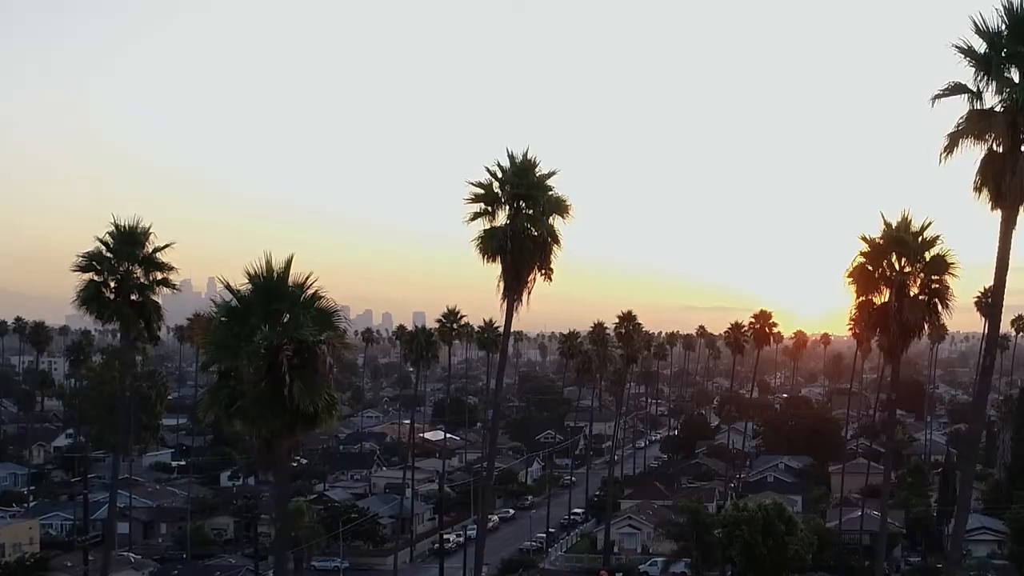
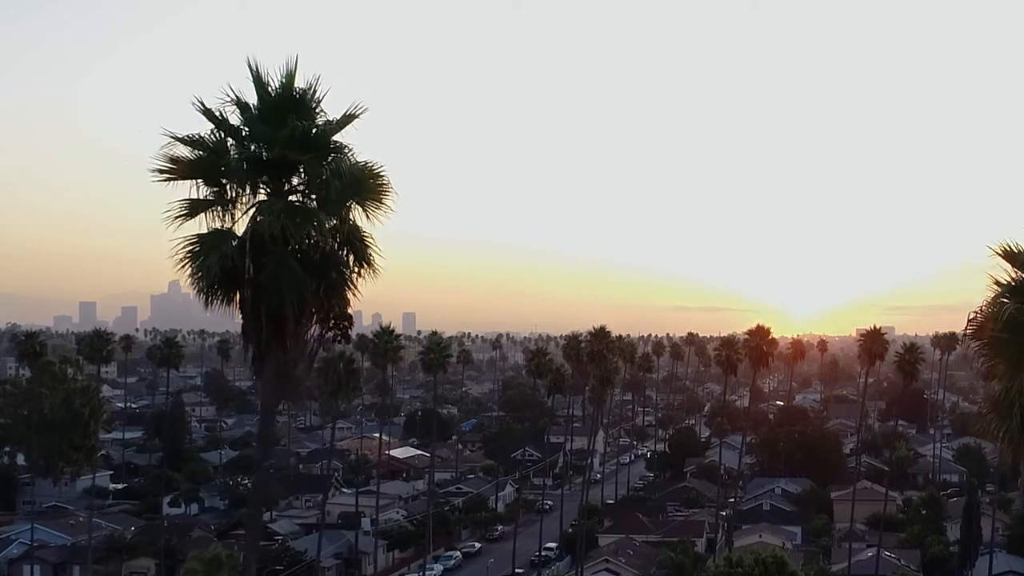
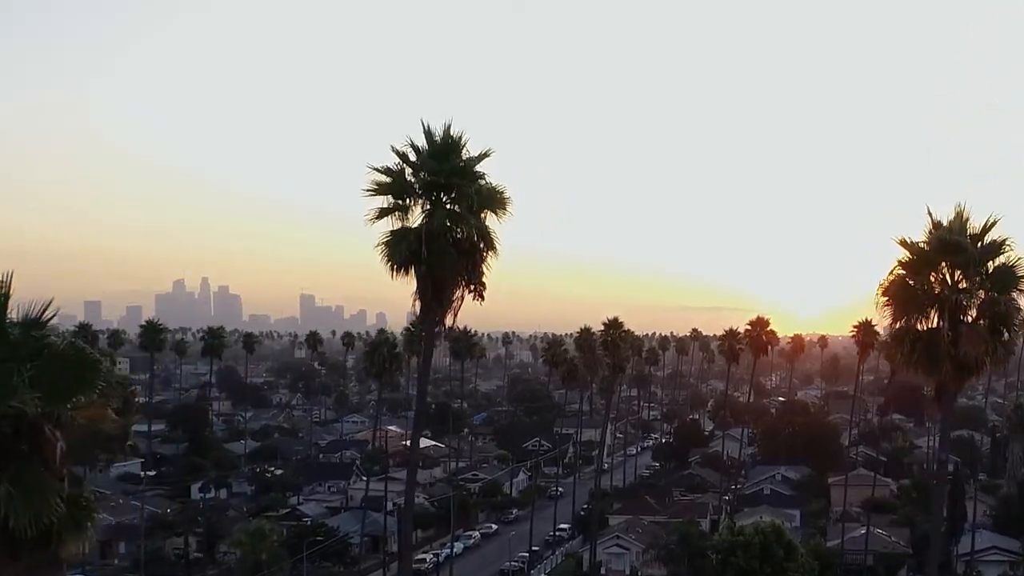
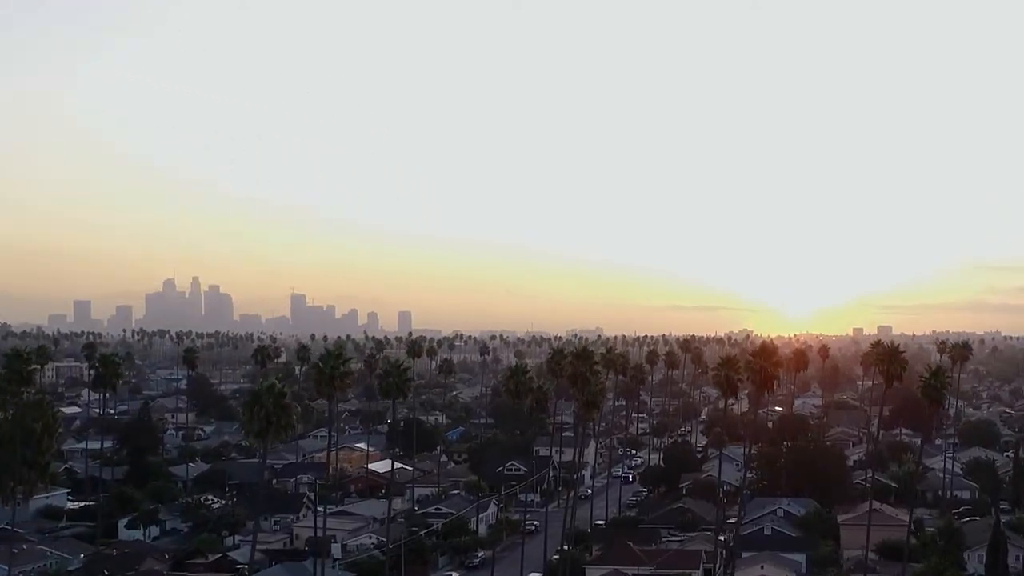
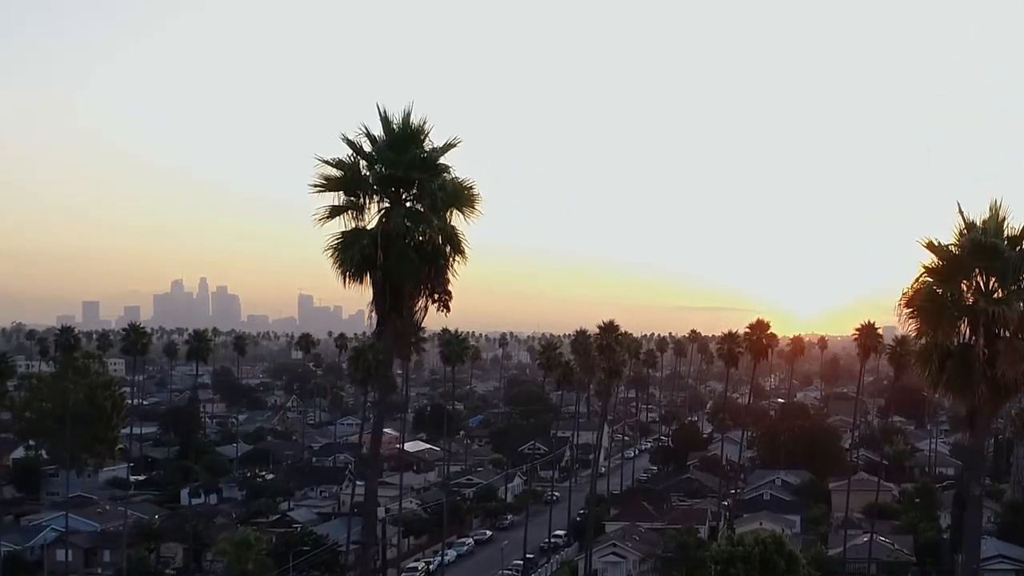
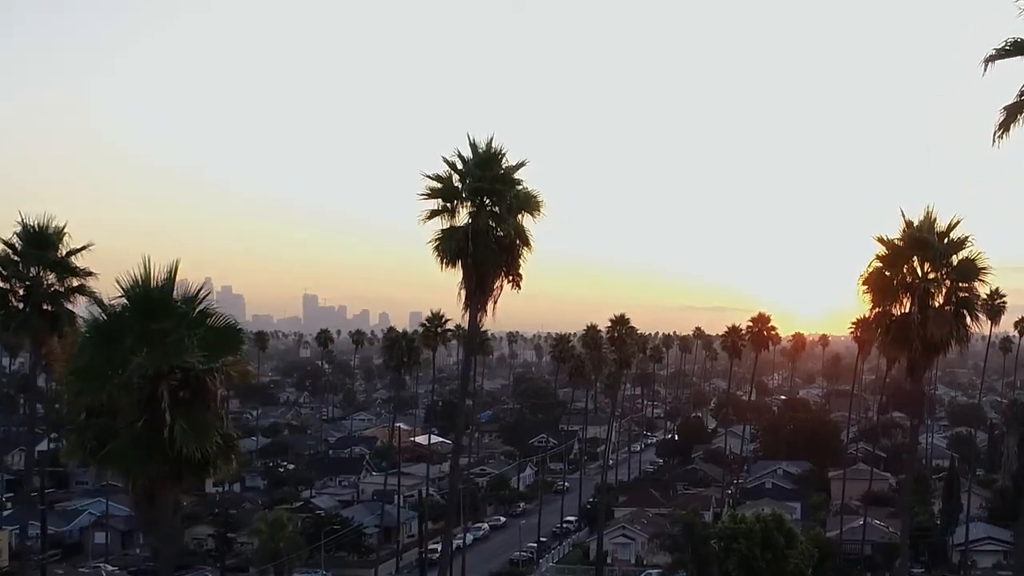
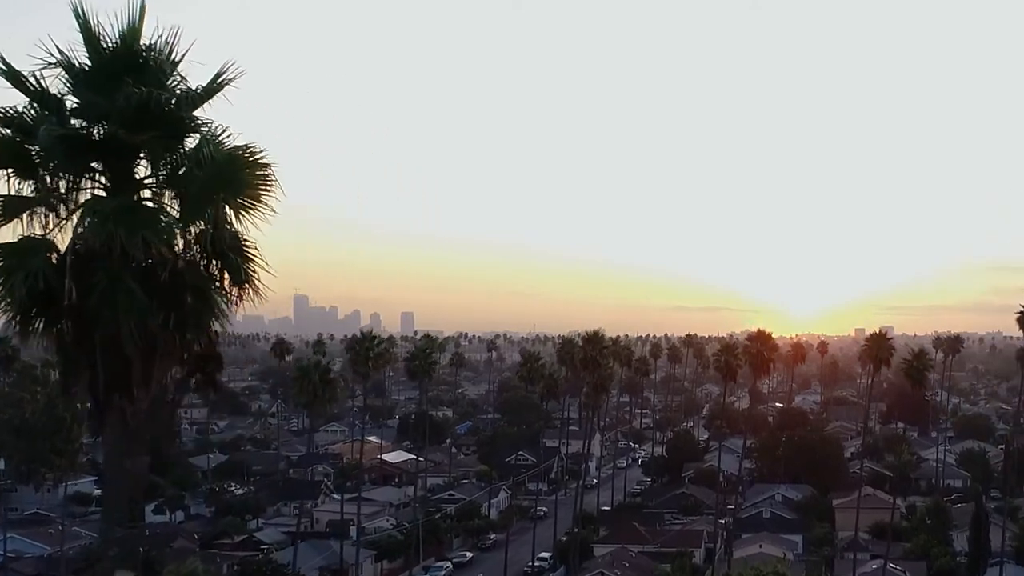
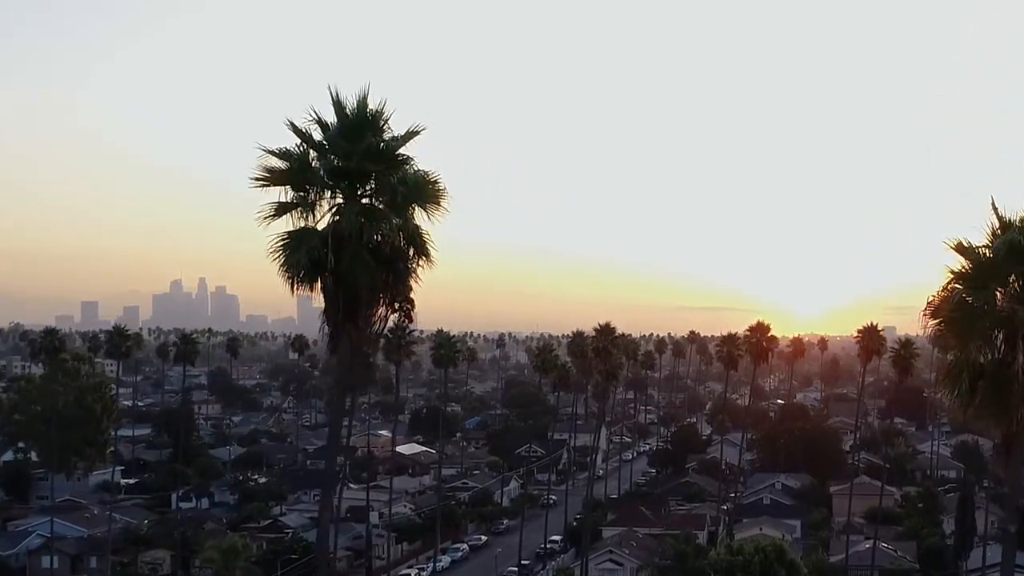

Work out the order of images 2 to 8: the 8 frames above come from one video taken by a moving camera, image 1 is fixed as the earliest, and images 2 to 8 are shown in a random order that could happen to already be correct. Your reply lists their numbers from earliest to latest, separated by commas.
6, 3, 5, 8, 2, 7, 4
